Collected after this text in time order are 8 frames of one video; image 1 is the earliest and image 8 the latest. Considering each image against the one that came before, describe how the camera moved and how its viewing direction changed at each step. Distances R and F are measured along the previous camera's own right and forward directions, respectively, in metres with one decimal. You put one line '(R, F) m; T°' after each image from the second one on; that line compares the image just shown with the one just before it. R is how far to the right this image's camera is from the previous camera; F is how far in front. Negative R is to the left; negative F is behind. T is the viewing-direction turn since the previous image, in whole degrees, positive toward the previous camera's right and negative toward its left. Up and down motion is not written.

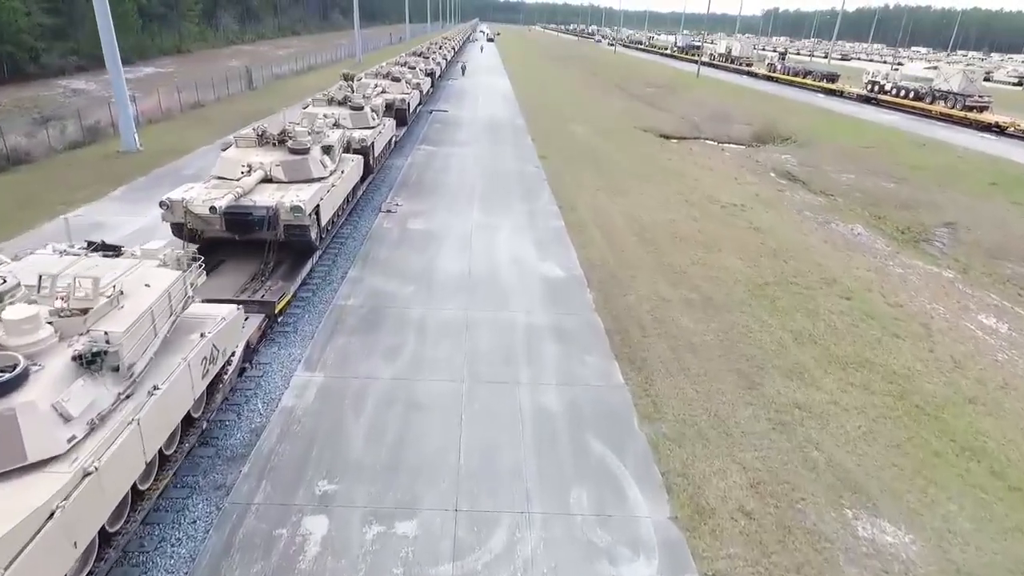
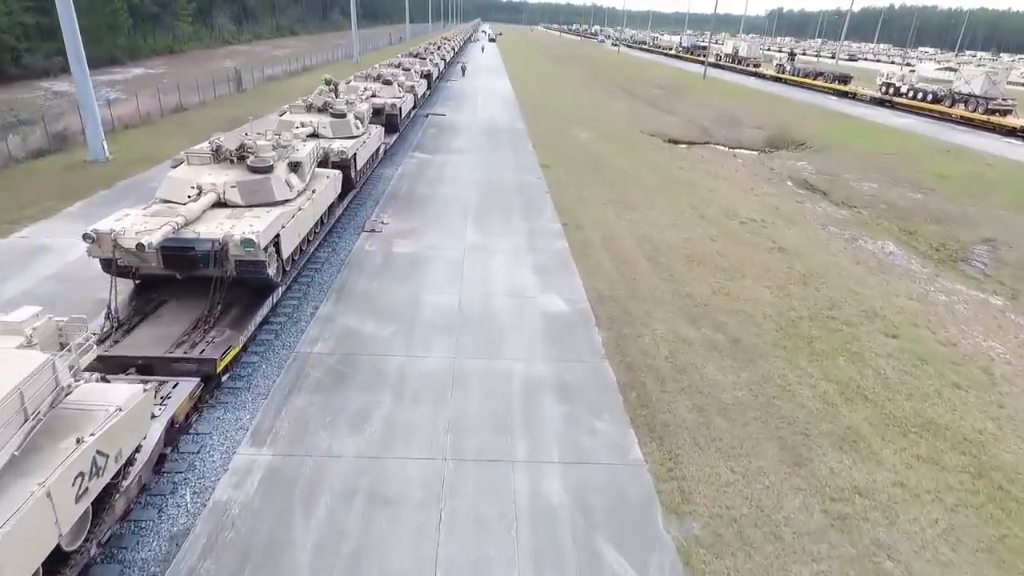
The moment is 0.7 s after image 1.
(+0.1, +1.7) m; 0°
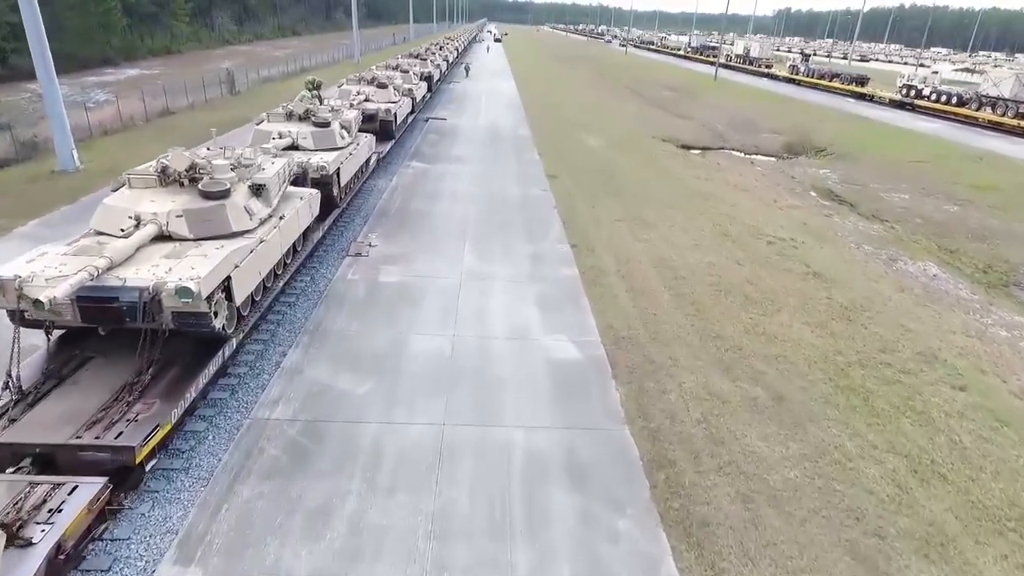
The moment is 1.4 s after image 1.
(0.0, +1.6) m; 0°
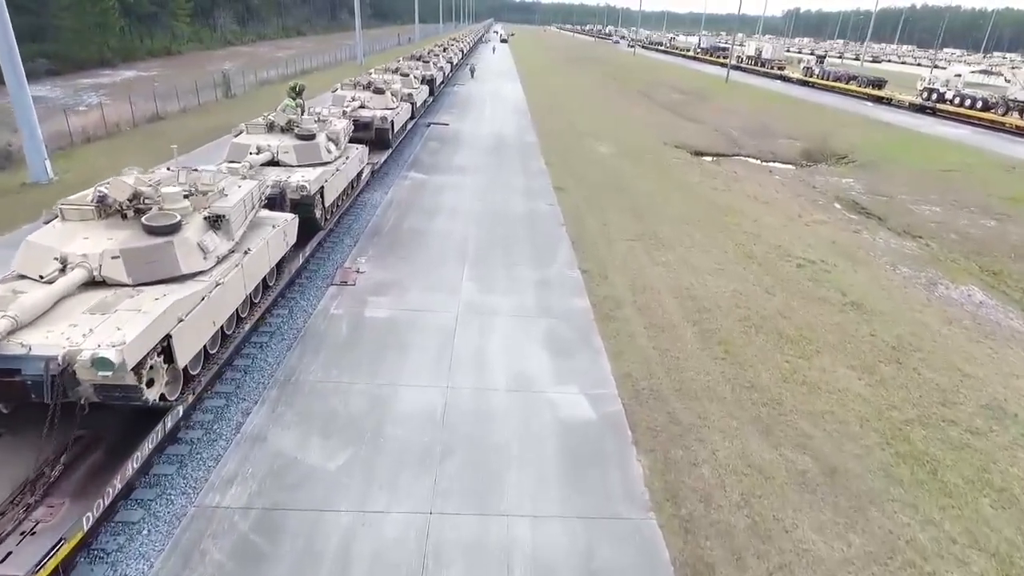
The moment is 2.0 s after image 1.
(0.0, +1.4) m; -1°
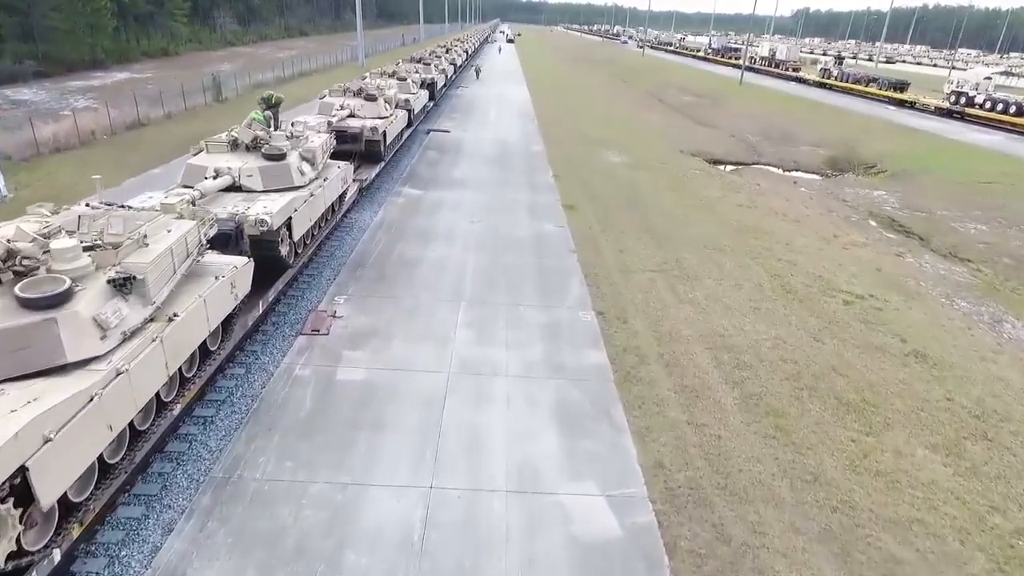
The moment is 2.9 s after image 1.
(0.0, +1.9) m; -1°
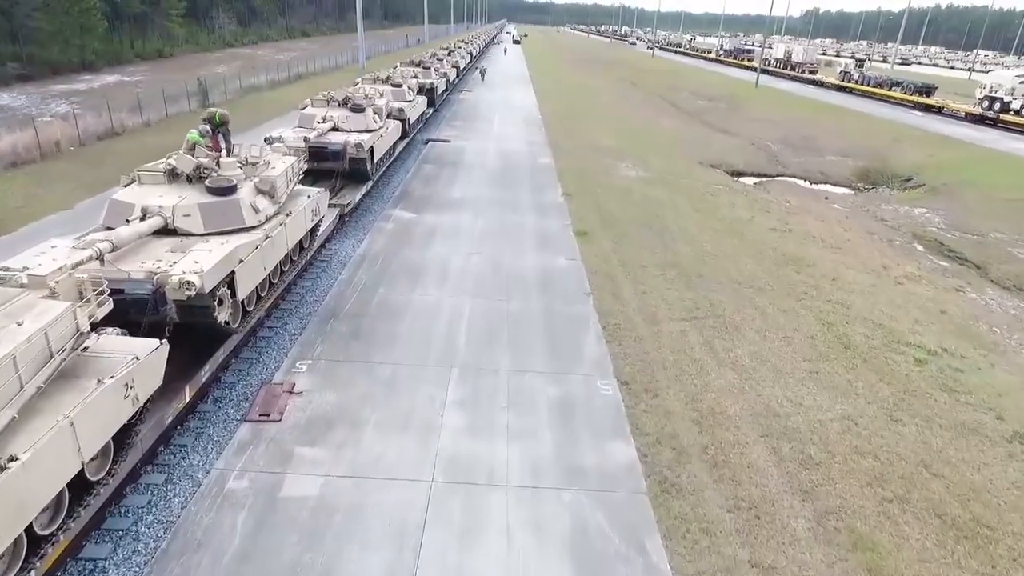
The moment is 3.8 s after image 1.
(0.0, +2.1) m; -1°
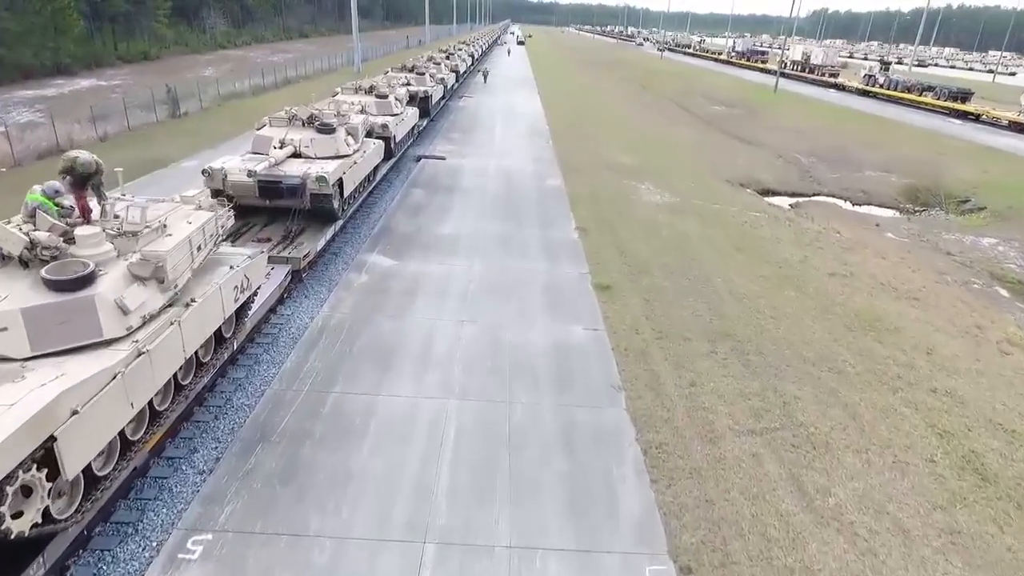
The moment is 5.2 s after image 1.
(0.0, +3.1) m; 0°
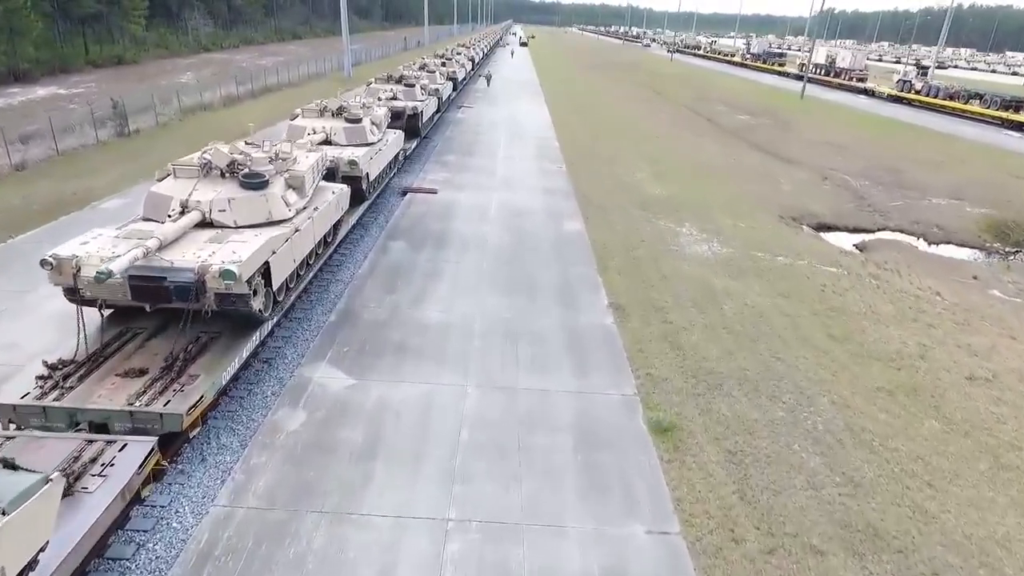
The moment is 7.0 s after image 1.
(-0.1, +4.1) m; 0°
